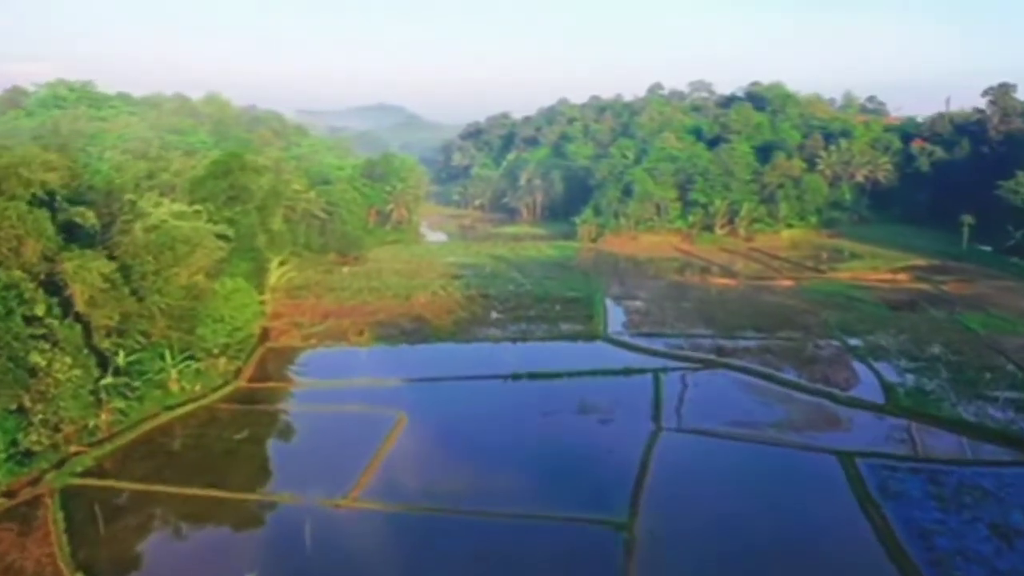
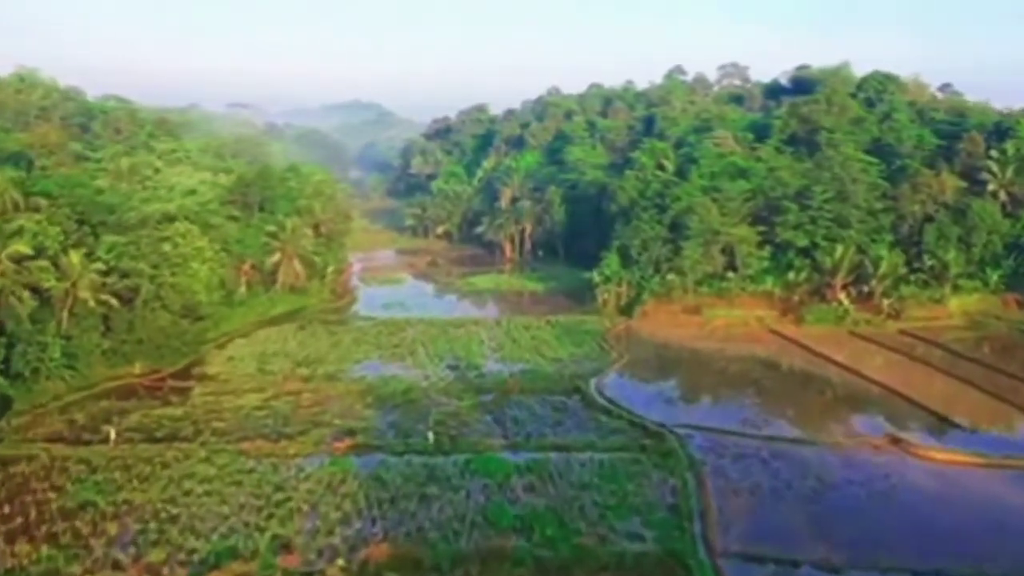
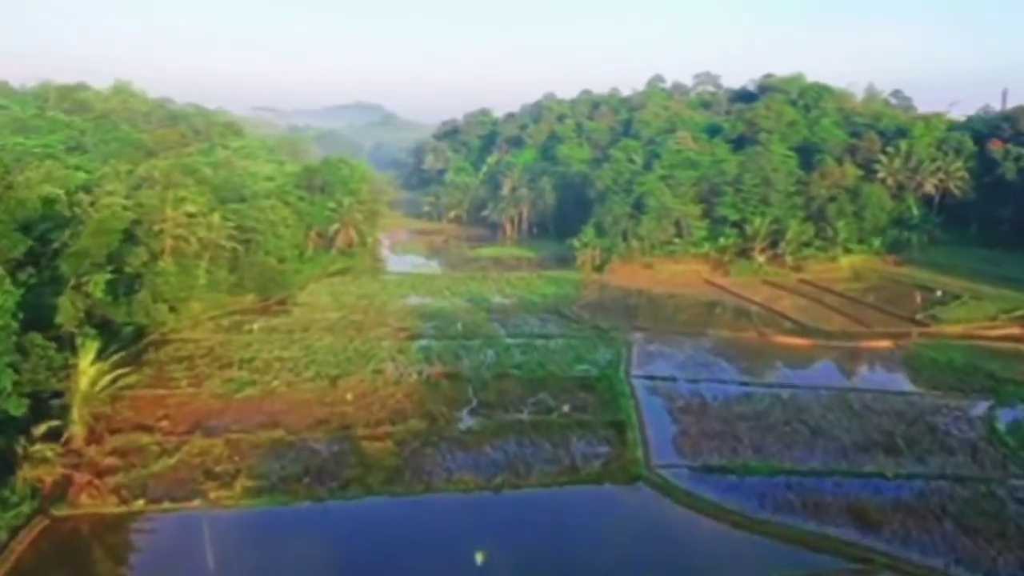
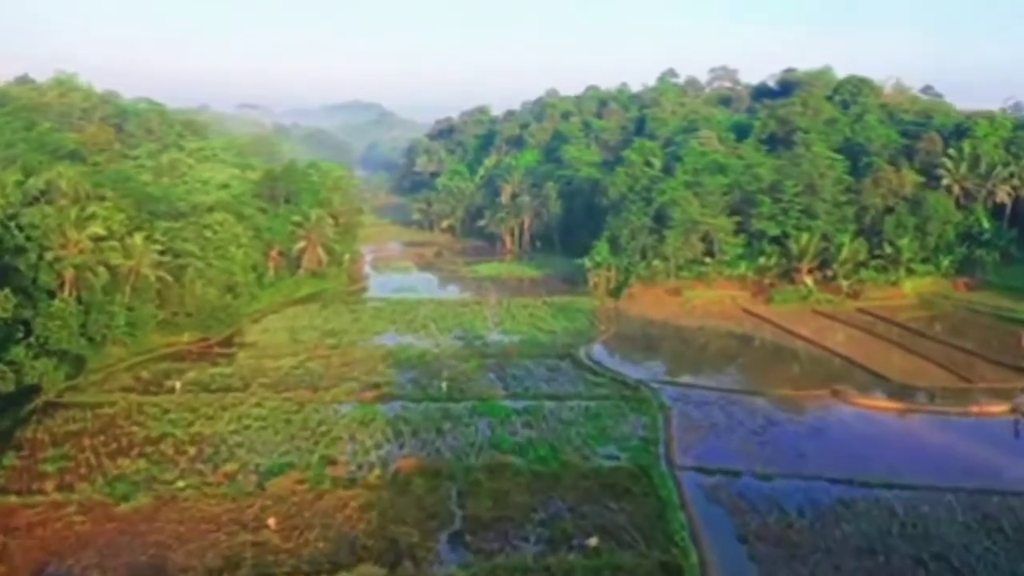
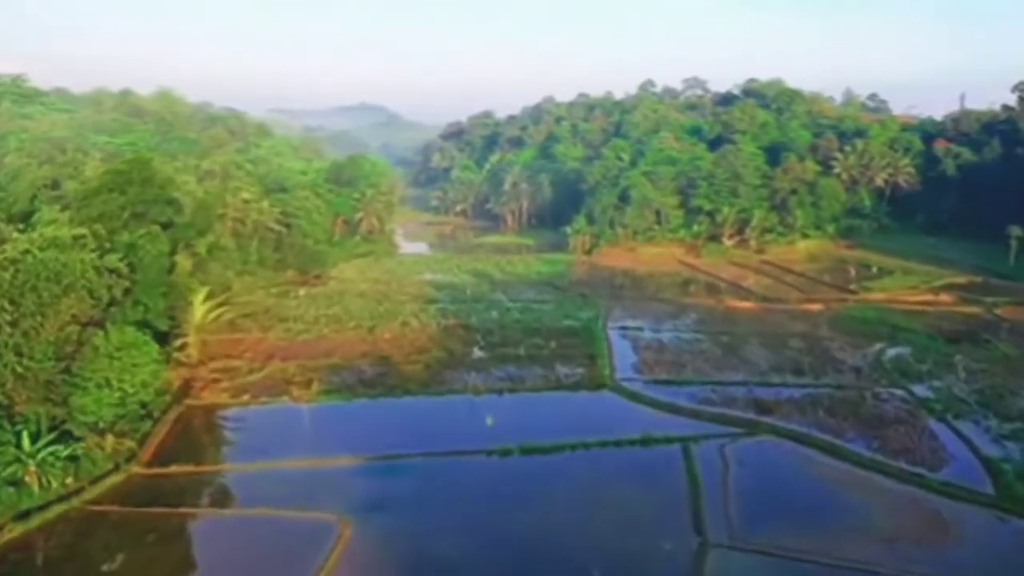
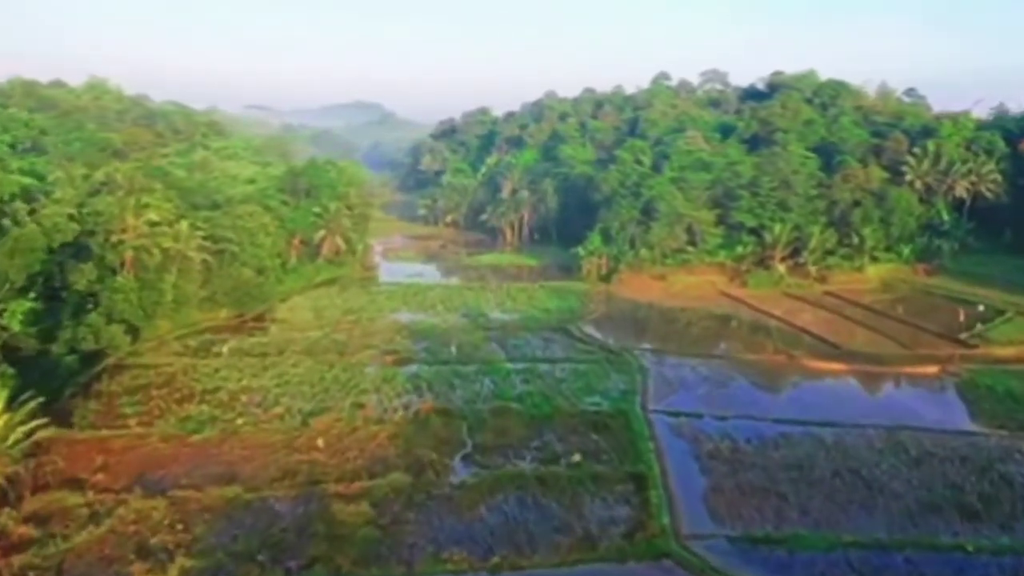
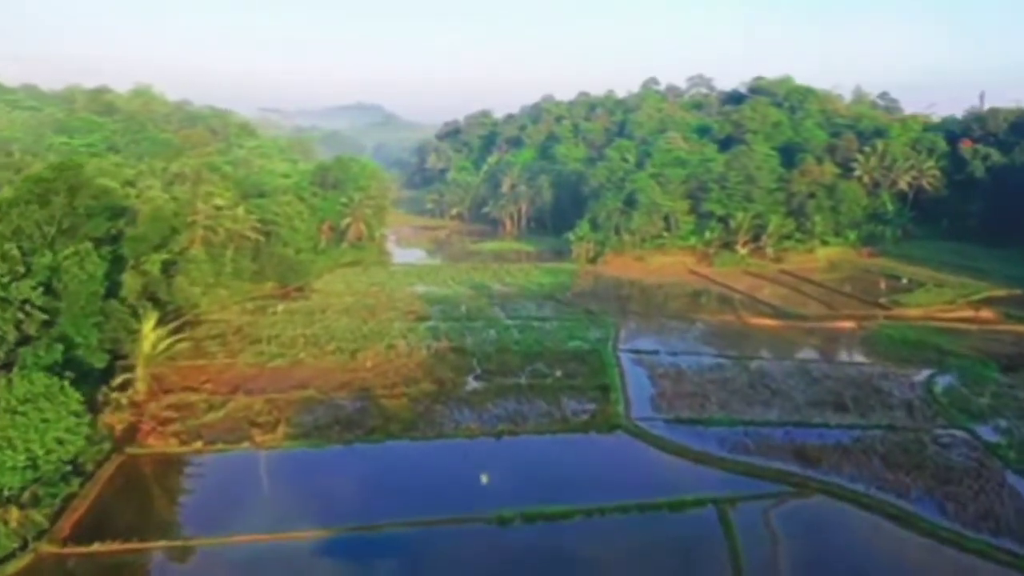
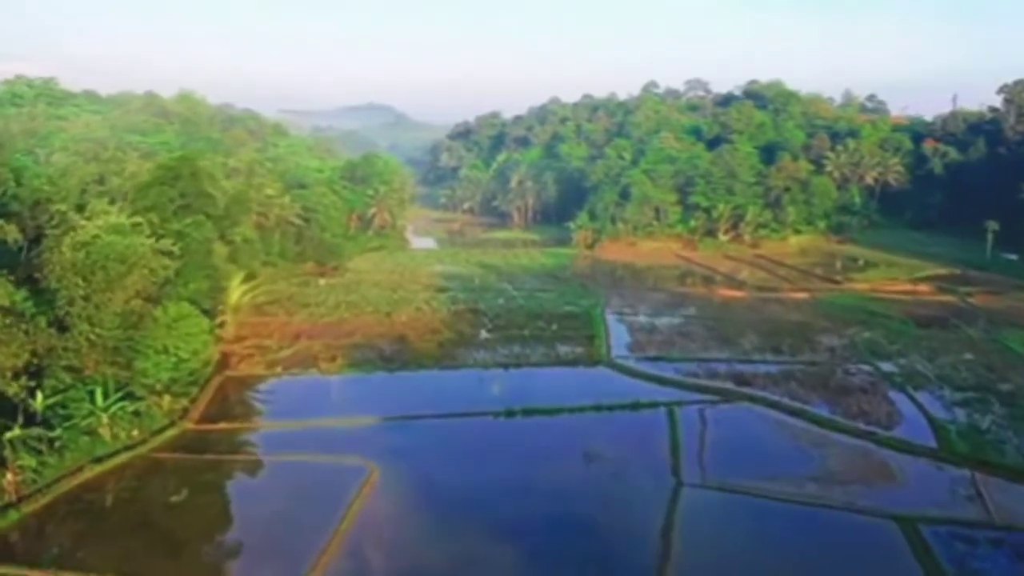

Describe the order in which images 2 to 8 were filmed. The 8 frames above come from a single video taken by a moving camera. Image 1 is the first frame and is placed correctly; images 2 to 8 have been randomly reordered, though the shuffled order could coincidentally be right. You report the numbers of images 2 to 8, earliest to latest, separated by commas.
8, 5, 7, 3, 6, 4, 2
